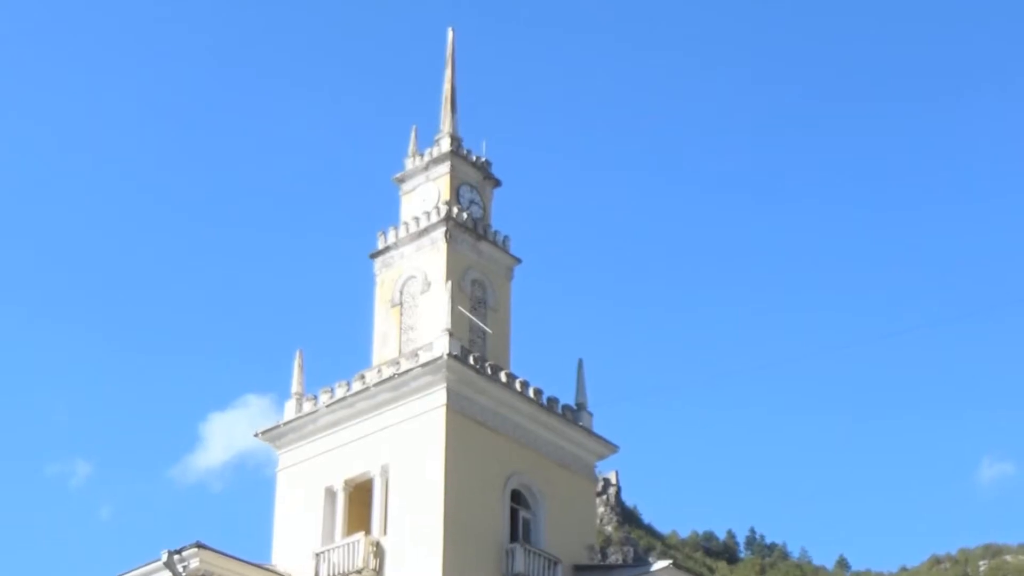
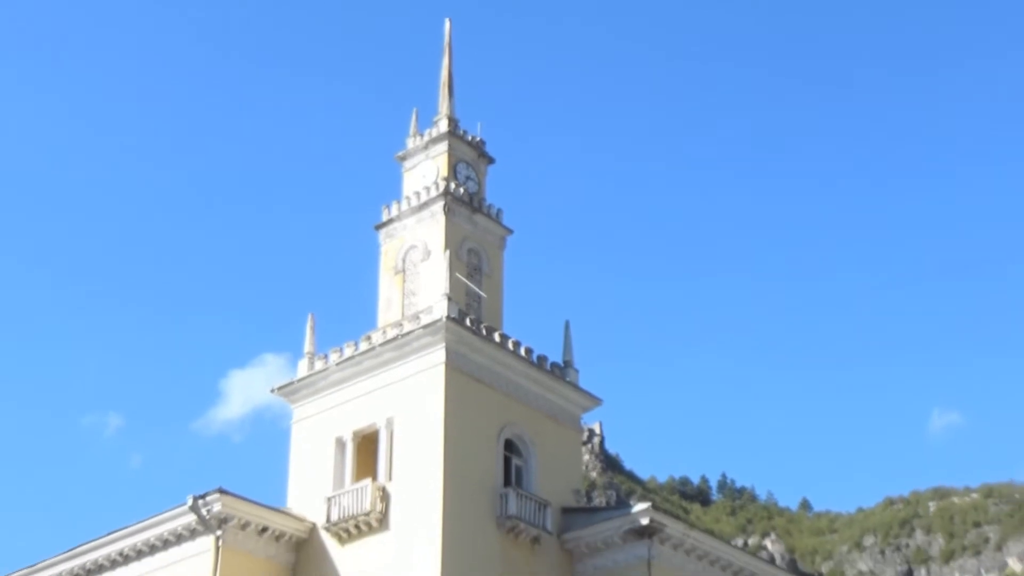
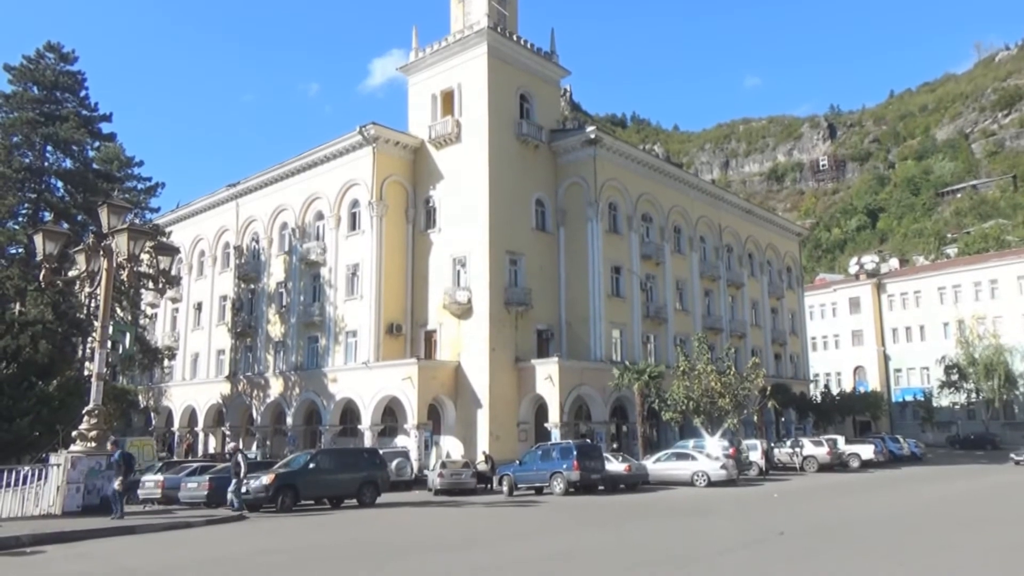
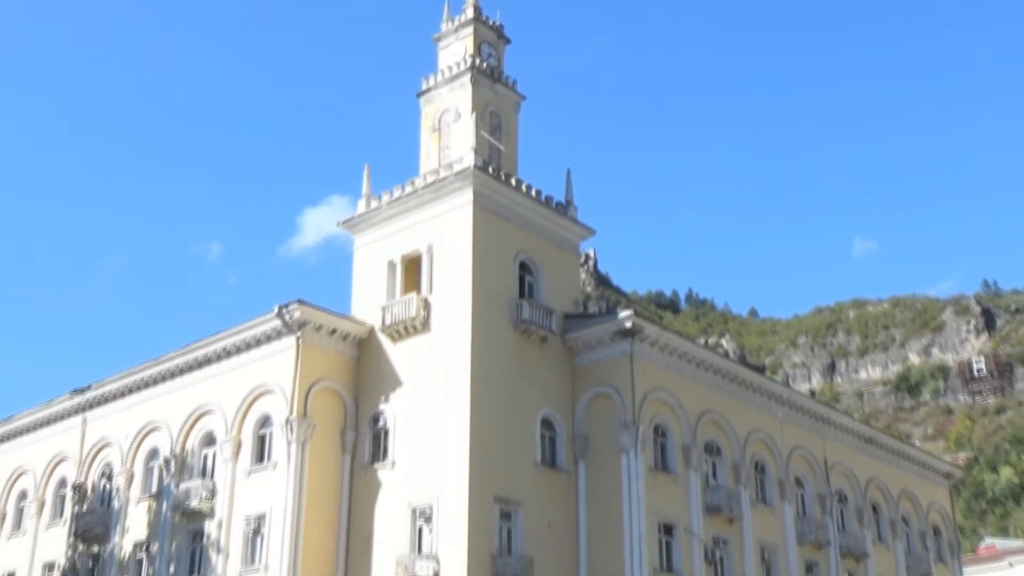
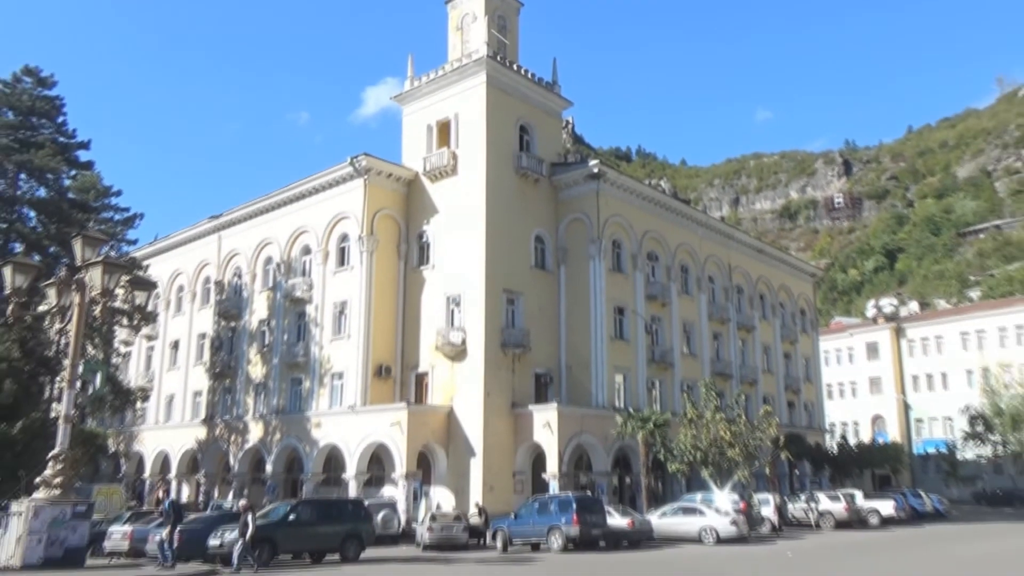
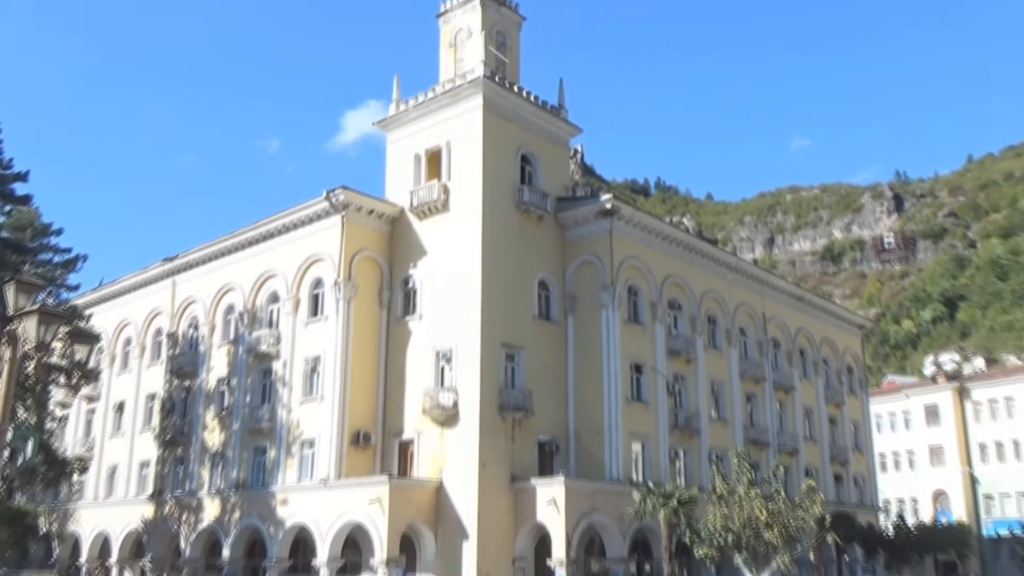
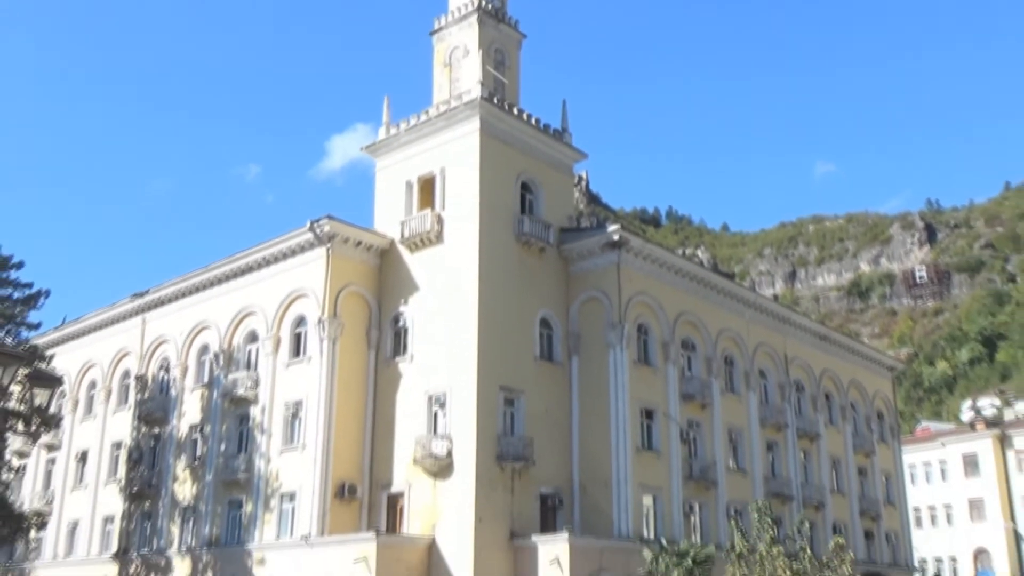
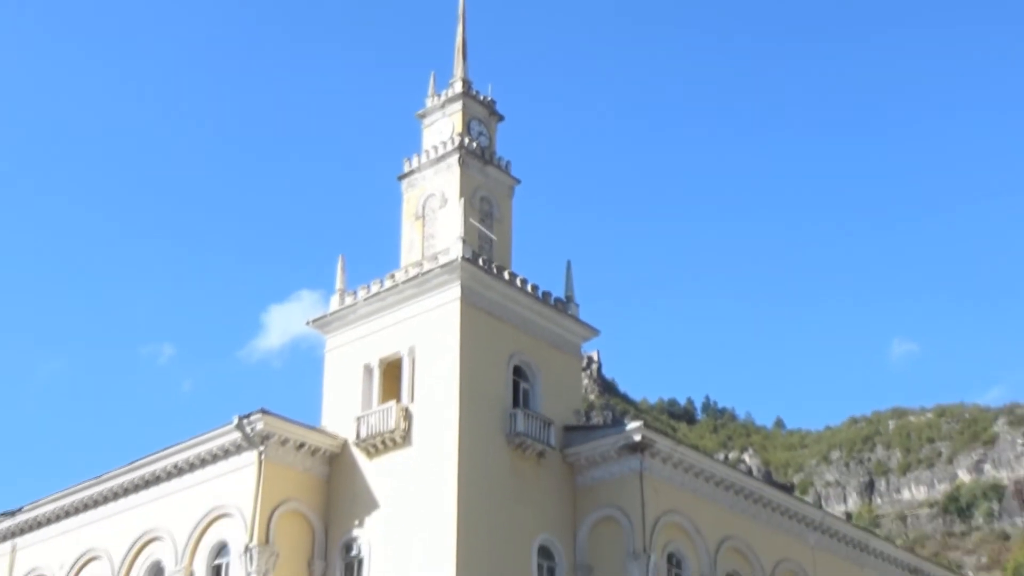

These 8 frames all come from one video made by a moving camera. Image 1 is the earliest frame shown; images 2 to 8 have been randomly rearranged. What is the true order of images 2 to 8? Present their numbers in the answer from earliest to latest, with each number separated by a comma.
2, 8, 4, 7, 6, 5, 3
